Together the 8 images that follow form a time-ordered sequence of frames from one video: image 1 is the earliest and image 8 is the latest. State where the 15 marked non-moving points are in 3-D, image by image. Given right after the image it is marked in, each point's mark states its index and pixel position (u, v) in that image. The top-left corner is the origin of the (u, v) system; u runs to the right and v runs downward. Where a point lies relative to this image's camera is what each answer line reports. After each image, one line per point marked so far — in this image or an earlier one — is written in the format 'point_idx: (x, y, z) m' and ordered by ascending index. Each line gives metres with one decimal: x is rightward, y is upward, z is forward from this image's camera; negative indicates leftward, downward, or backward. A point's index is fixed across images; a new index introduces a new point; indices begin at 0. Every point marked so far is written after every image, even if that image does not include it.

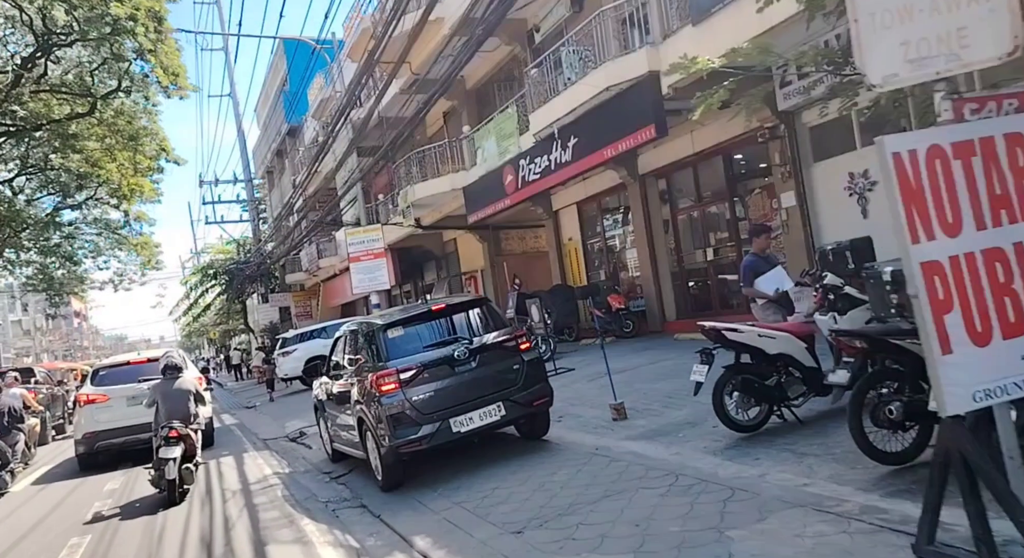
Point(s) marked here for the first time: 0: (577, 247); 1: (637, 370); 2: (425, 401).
0: (+1.5, +0.7, +16.4) m
1: (+1.6, -1.2, +9.2) m
2: (-0.7, -1.0, +5.9) m
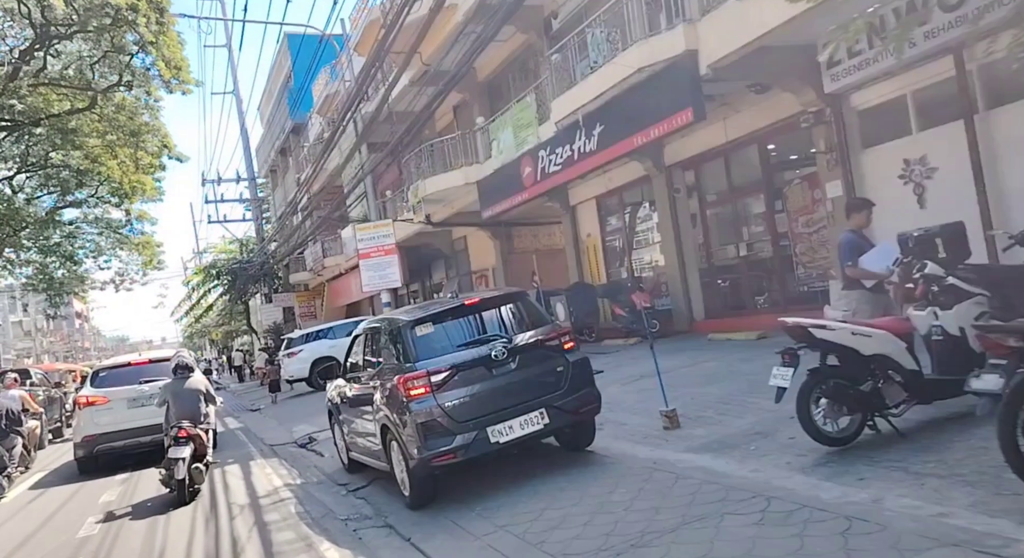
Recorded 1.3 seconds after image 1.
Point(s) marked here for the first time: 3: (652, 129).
0: (+1.8, +0.8, +15.7) m
1: (+1.9, -1.1, +8.5) m
2: (-0.4, -0.9, +5.2) m
3: (+1.9, +2.0, +9.9) m
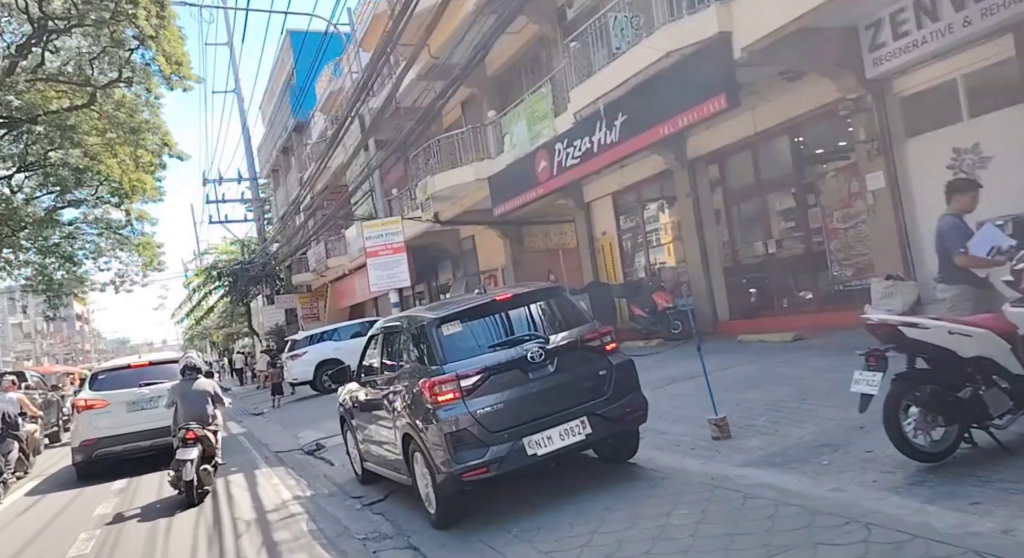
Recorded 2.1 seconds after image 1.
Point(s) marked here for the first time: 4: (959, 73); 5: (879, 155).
0: (+2.1, +0.8, +15.2) m
1: (+2.2, -1.1, +7.9) m
2: (-0.1, -0.9, +4.7) m
3: (+2.1, +2.1, +9.3) m
4: (+4.9, +2.2, +7.9) m
5: (+4.5, +1.5, +9.0) m
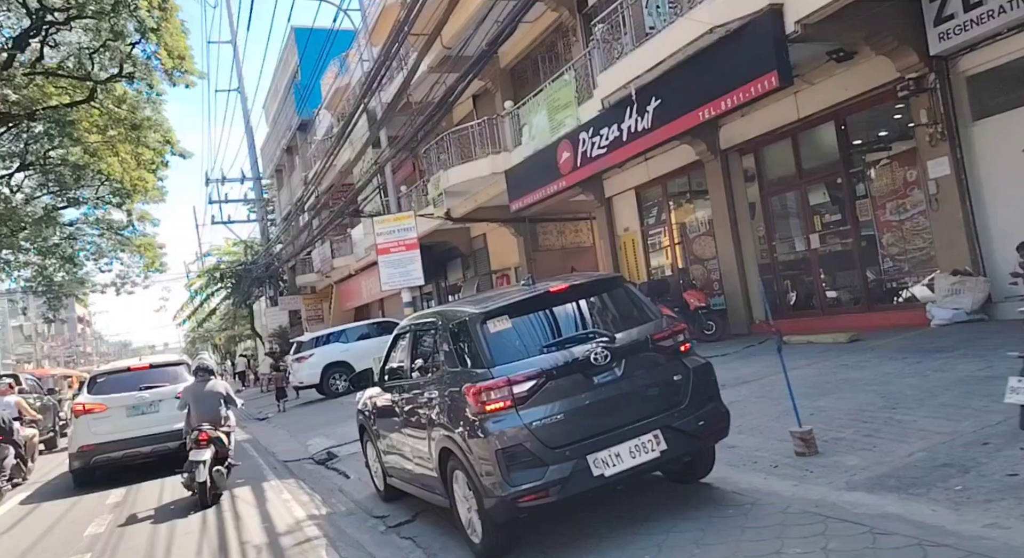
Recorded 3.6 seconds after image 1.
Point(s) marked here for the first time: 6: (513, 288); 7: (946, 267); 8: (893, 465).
0: (+2.5, +0.8, +14.5) m
1: (+2.5, -1.0, +7.2) m
2: (+0.2, -0.8, +3.9) m
3: (+2.5, +2.1, +8.6) m
4: (+5.2, +2.3, +7.2) m
5: (+4.9, +1.6, +8.2) m
6: (0.0, -0.1, +4.7) m
7: (+5.1, +0.1, +8.5) m
8: (+2.2, -1.1, +4.2) m
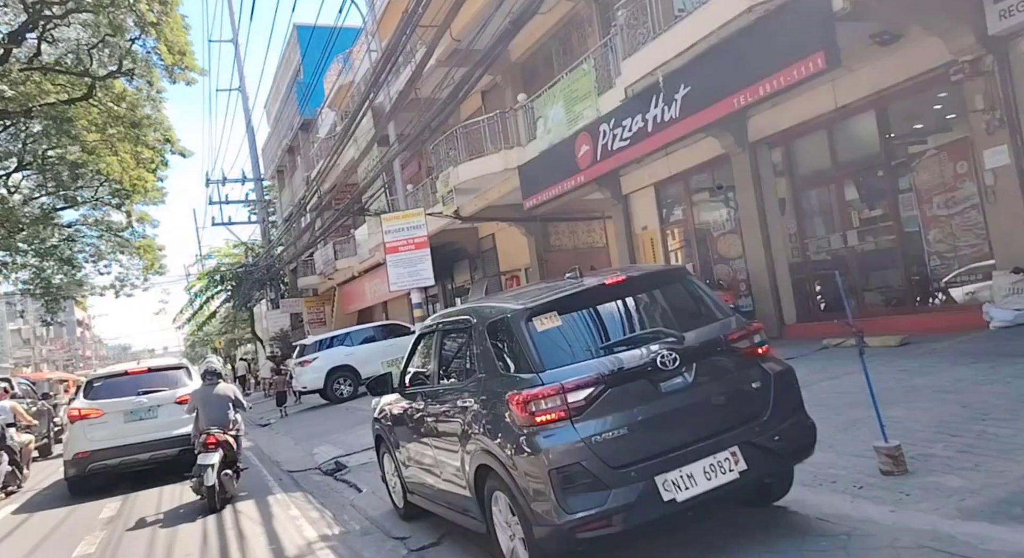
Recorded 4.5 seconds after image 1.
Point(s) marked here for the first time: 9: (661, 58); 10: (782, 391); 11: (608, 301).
0: (+2.7, +0.8, +13.9) m
1: (+2.8, -1.0, +6.6) m
2: (+0.5, -0.8, +3.3) m
3: (+2.8, +2.1, +8.0) m
4: (+5.5, +2.3, +6.6) m
5: (+5.1, +1.6, +7.6) m
6: (+0.3, 0.0, +4.1) m
7: (+5.3, +0.2, +7.9) m
8: (+2.4, -1.0, +3.6) m
9: (+2.0, +2.9, +9.5) m
10: (+1.4, -0.6, +3.7) m
11: (+0.5, -0.1, +3.8) m
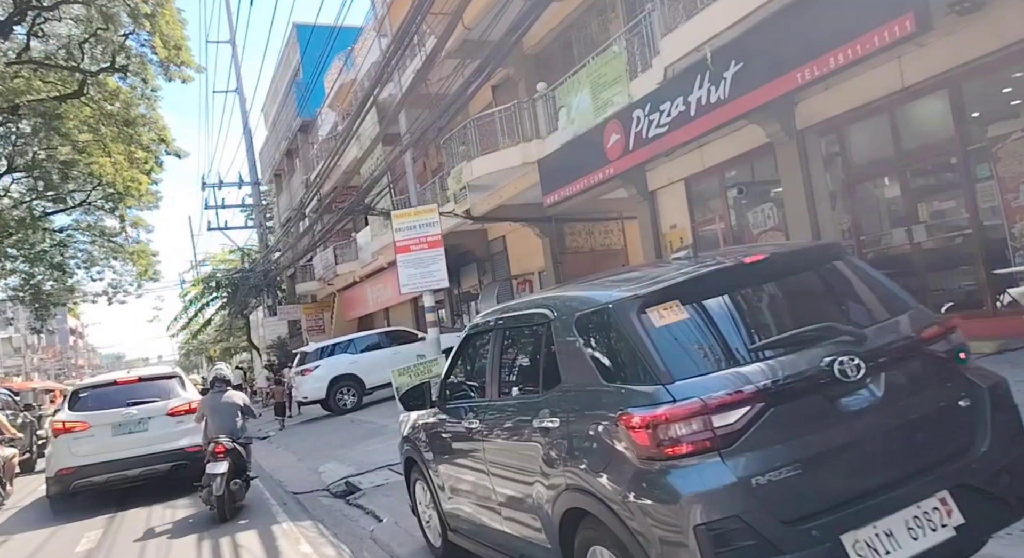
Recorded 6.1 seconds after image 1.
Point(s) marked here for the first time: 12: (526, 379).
0: (+3.1, +0.8, +12.9) m
1: (+3.2, -0.9, +5.6) m
2: (+0.9, -0.7, +2.4) m
3: (+3.1, +2.2, +7.1) m
4: (+5.9, +2.4, +5.7) m
5: (+5.5, +1.6, +6.7) m
6: (+0.7, +0.1, +3.2) m
7: (+5.7, +0.2, +6.9) m
8: (+2.8, -0.9, +2.6) m
9: (+2.3, +2.9, +8.6) m
10: (+1.8, -0.5, +2.7) m
11: (+0.9, 0.0, +2.9) m
12: (0.0, -0.5, +3.5) m
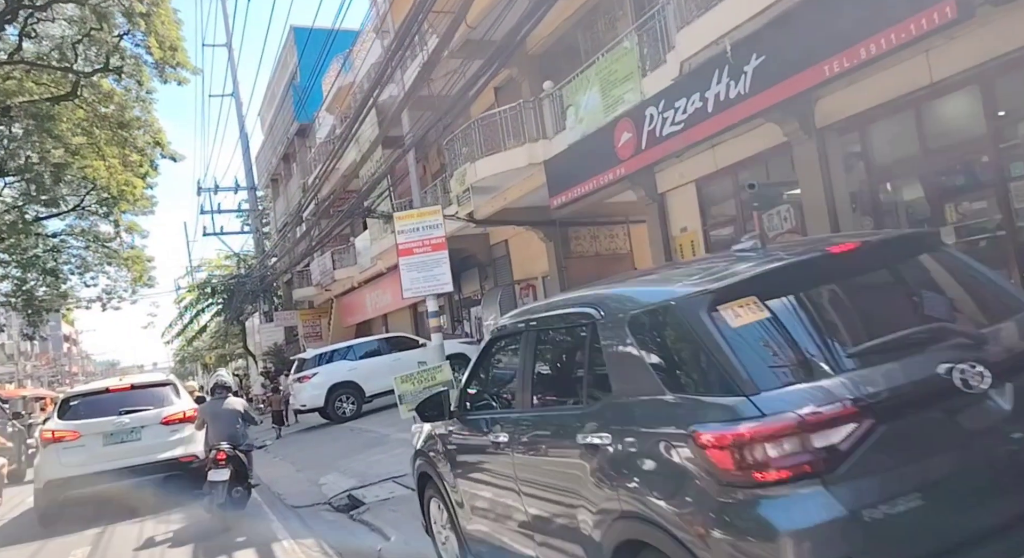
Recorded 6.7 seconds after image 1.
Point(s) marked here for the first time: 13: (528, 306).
0: (+3.2, +0.7, +12.5) m
1: (+3.3, -0.9, +5.2) m
2: (+1.0, -0.6, +2.0) m
3: (+3.3, +2.2, +6.7) m
4: (+6.0, +2.4, +5.3) m
5: (+5.7, +1.6, +6.4) m
6: (+0.8, +0.1, +2.8) m
7: (+5.8, +0.2, +6.6) m
8: (+3.0, -0.9, +2.2) m
9: (+2.5, +2.9, +8.2) m
10: (+1.9, -0.4, +2.3) m
11: (+1.1, 0.0, +2.5) m
12: (+0.2, -0.5, +3.1) m
13: (0.0, -0.1, +3.6) m
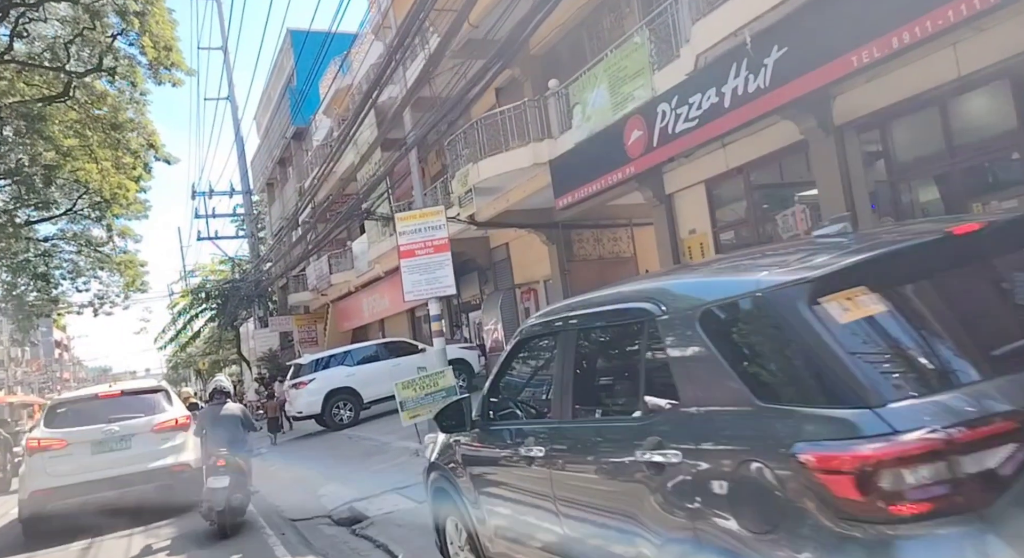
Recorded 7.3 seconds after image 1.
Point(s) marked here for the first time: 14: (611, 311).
0: (+3.2, +0.7, +12.2) m
1: (+3.4, -0.9, +4.9) m
2: (+1.2, -0.6, +1.6) m
3: (+3.4, +2.2, +6.4) m
4: (+6.1, +2.4, +5.0) m
5: (+5.8, +1.6, +6.0) m
6: (+1.0, +0.1, +2.4) m
7: (+6.0, +0.2, +6.3) m
8: (+3.1, -0.9, +1.8) m
9: (+2.6, +2.9, +7.9) m
10: (+2.1, -0.4, +2.0) m
11: (+1.2, 0.0, +2.1) m
12: (+0.3, -0.4, +2.8) m
13: (+0.2, -0.1, +3.2) m
14: (+0.4, -0.1, +2.8) m
